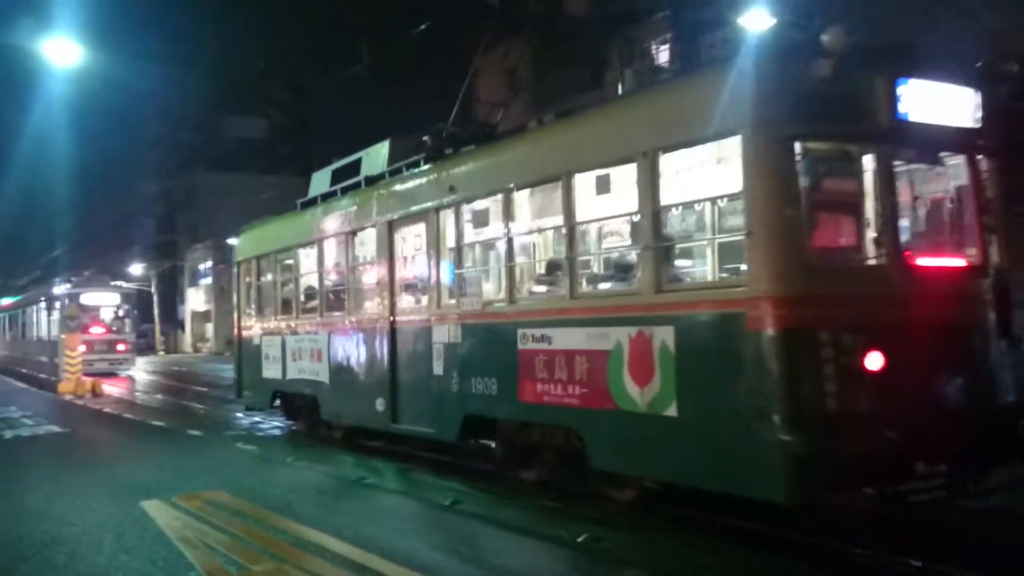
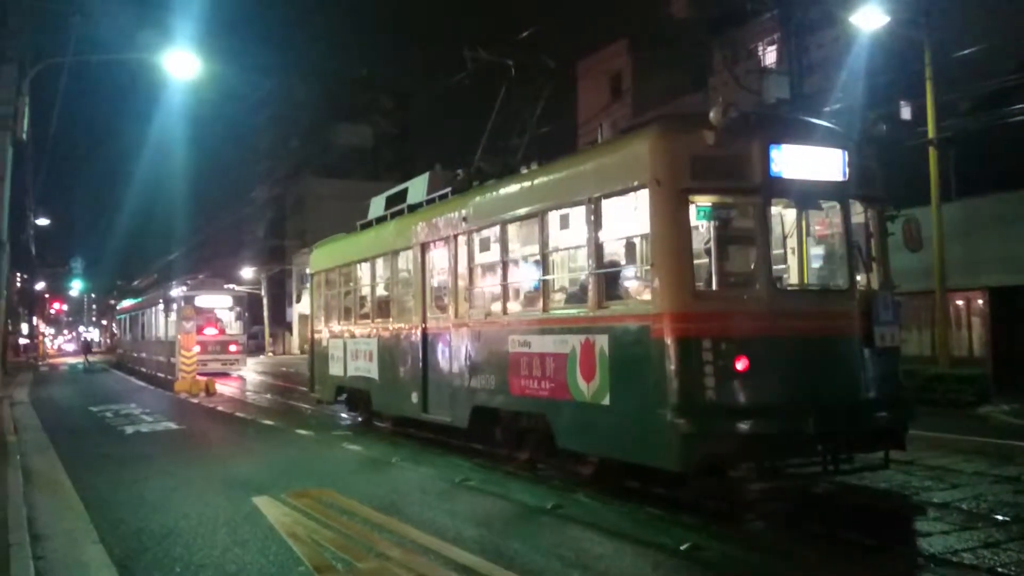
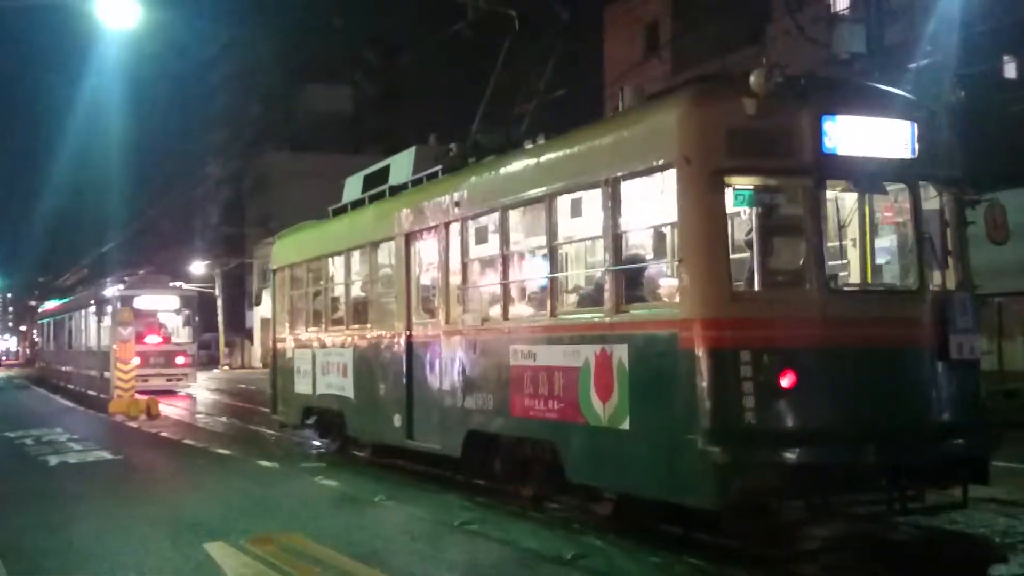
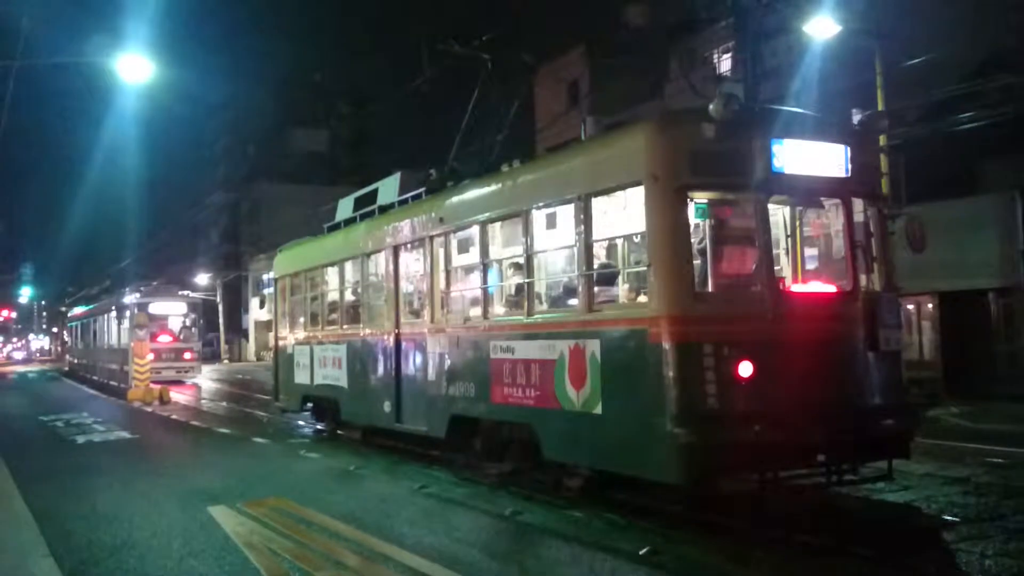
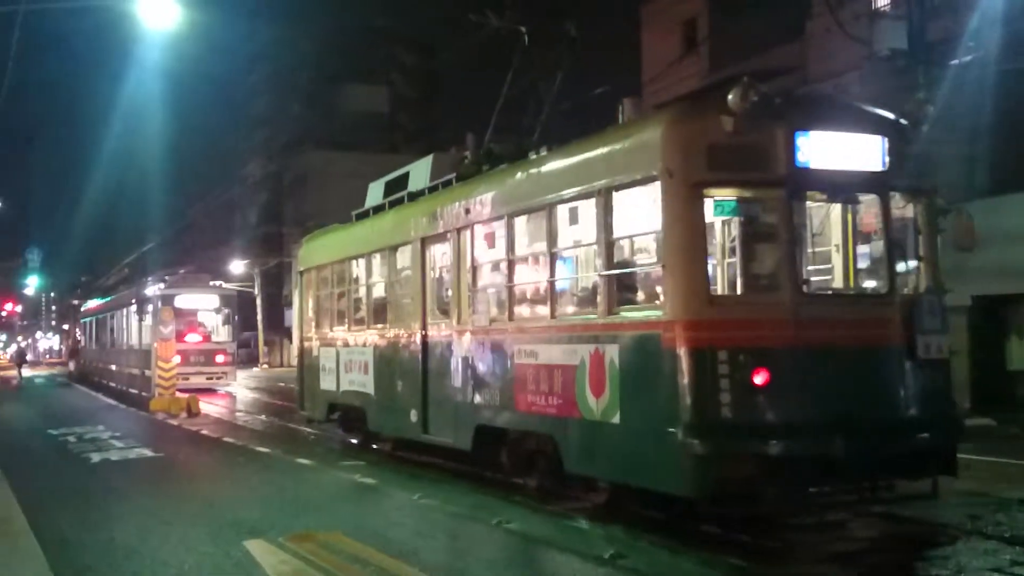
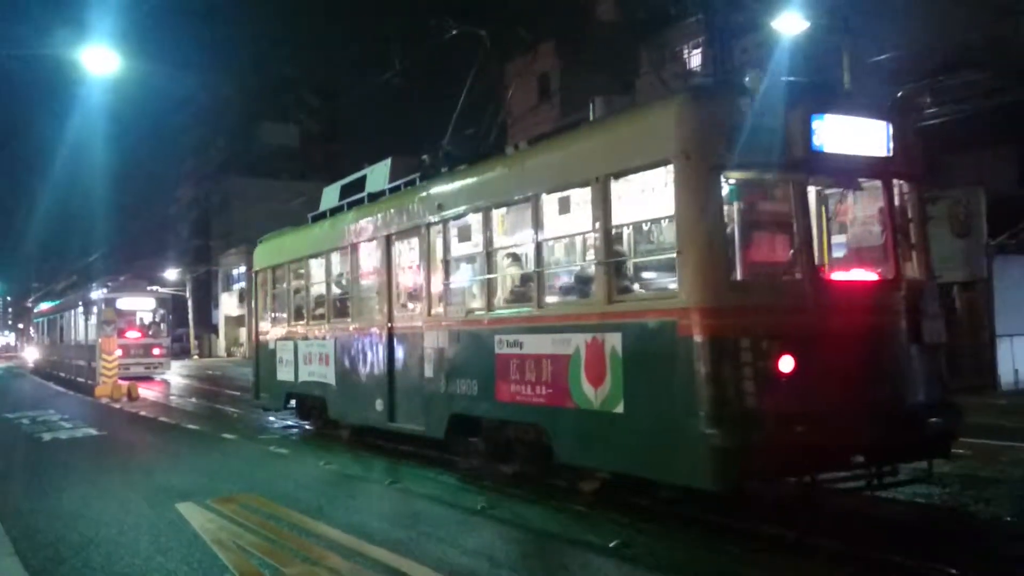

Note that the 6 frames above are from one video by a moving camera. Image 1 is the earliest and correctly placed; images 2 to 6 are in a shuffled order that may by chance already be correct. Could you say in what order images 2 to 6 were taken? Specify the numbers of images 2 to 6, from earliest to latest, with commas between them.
6, 4, 2, 3, 5
